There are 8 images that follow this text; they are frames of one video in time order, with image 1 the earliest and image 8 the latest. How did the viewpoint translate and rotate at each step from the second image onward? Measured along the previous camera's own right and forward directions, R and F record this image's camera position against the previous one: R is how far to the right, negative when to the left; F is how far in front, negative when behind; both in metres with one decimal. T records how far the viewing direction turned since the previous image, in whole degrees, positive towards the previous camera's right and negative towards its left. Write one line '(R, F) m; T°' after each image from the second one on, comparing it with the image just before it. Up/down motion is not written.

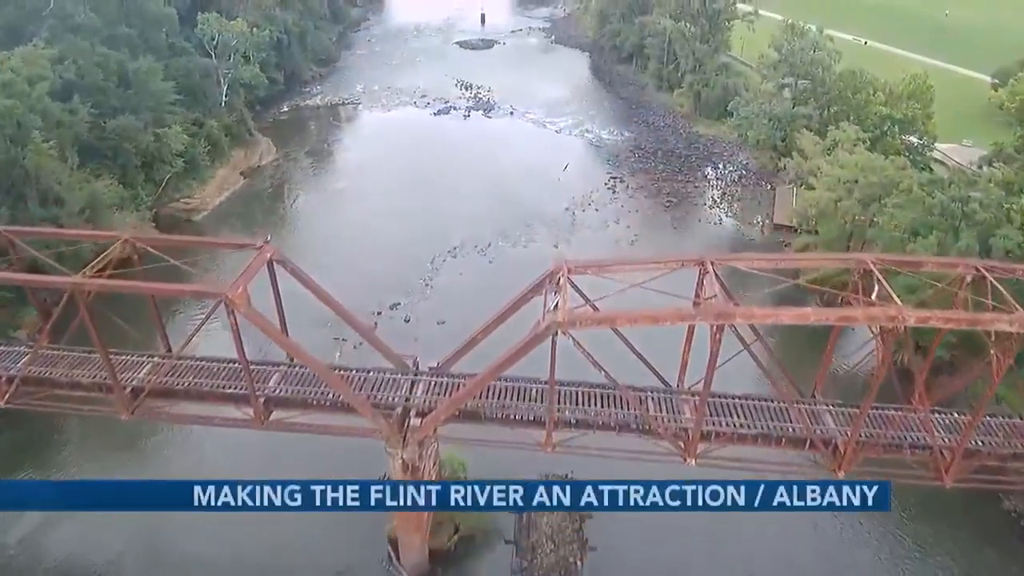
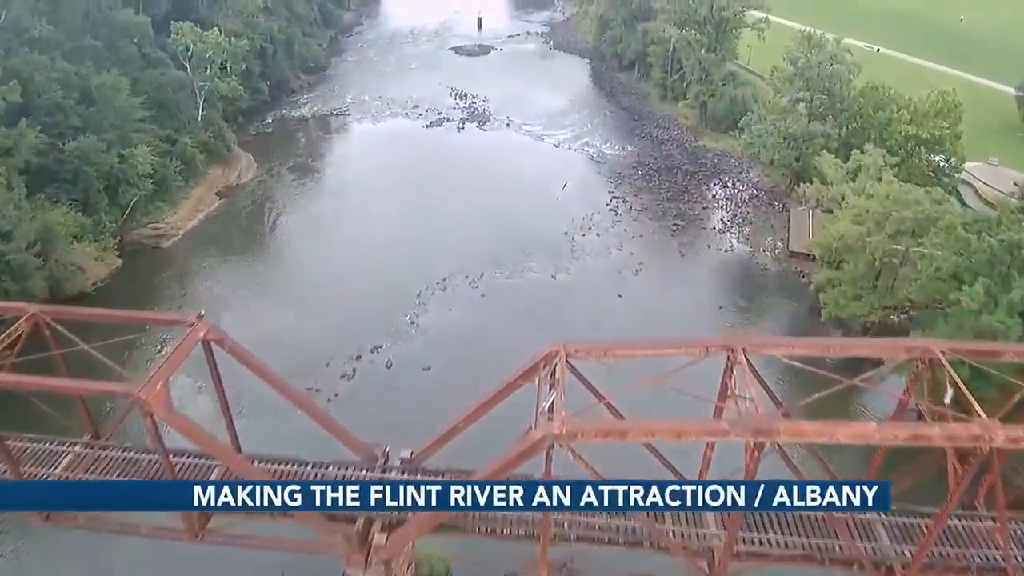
(+0.2, +3.0) m; 0°
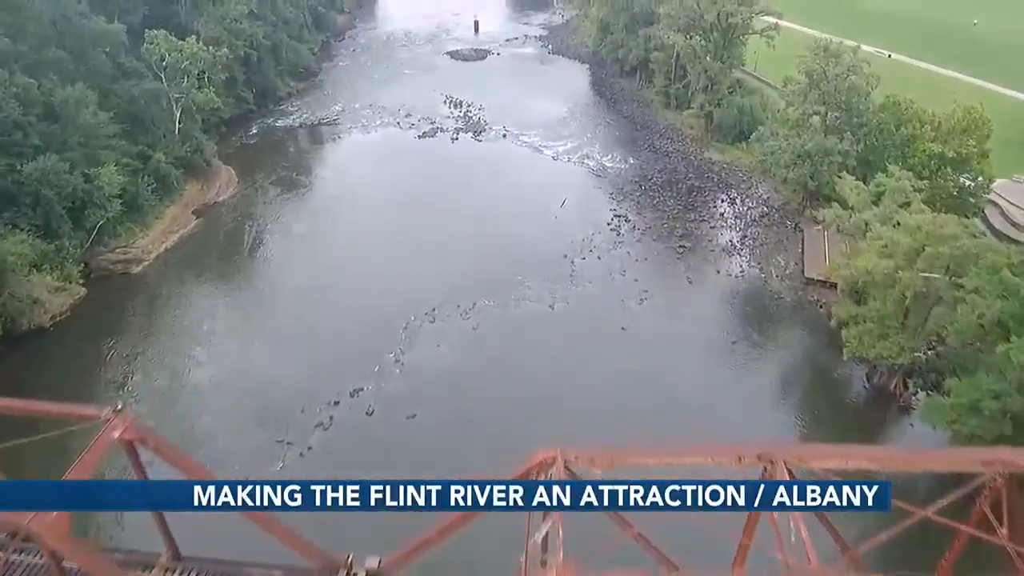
(+0.2, +2.6) m; 0°
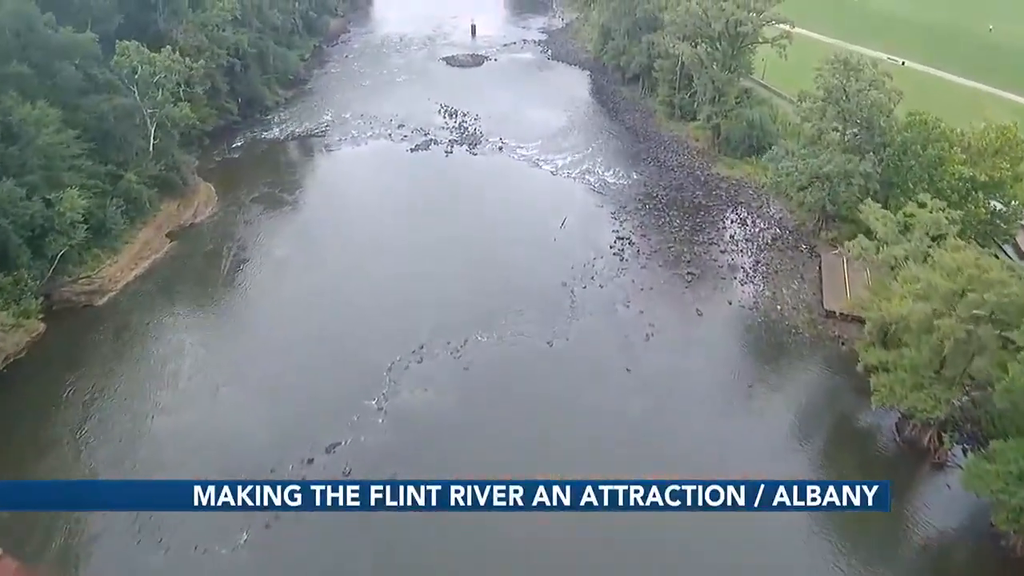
(+0.2, +2.6) m; 0°
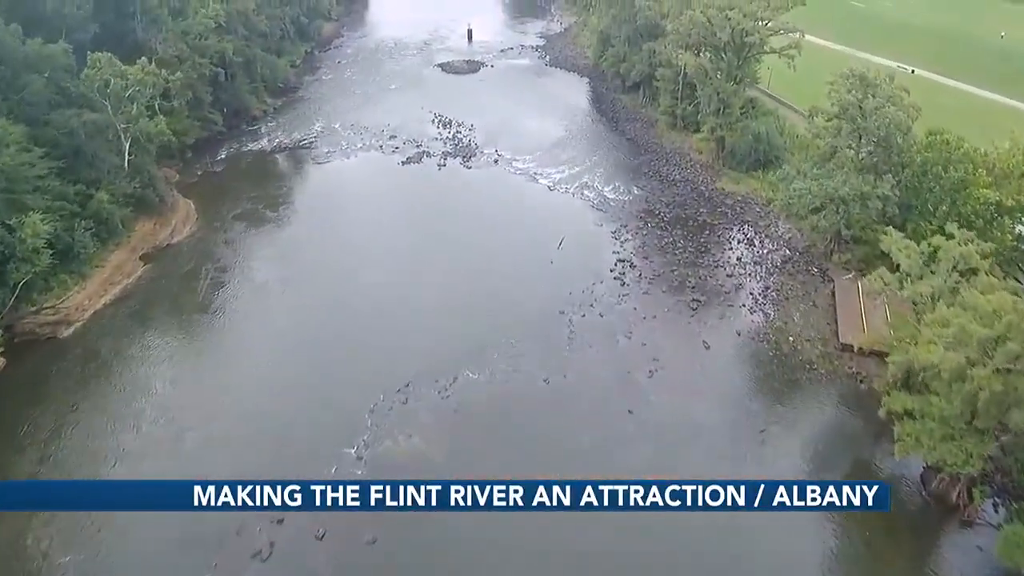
(+0.2, +2.1) m; 0°
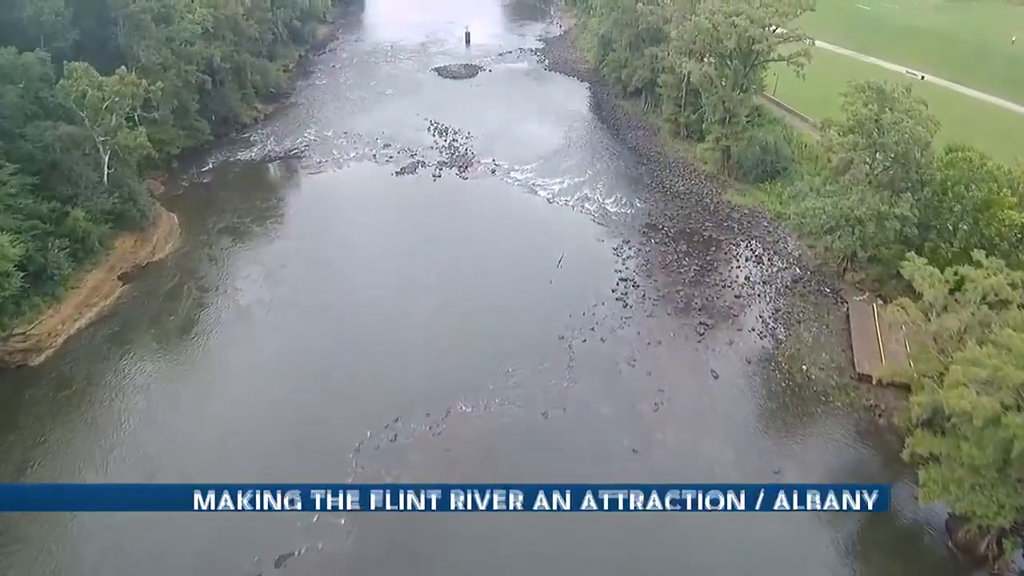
(+0.1, +1.7) m; 0°
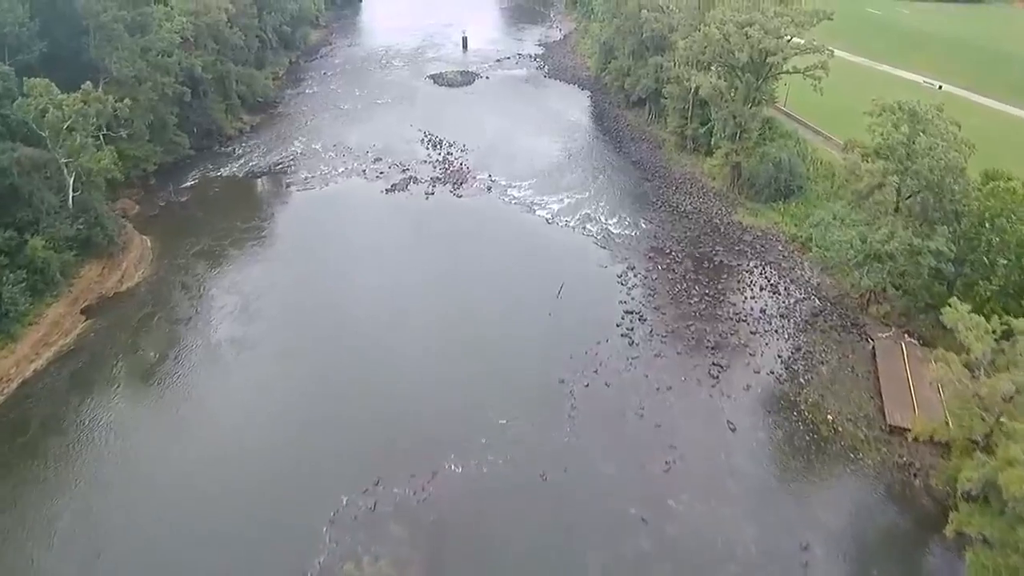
(+0.1, +2.7) m; 0°
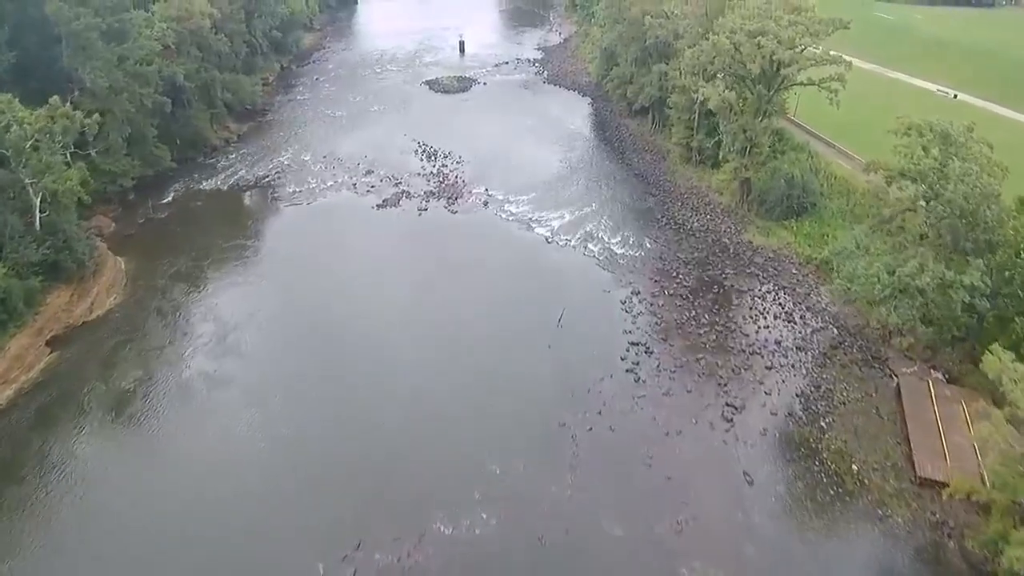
(+0.1, +2.2) m; 0°
